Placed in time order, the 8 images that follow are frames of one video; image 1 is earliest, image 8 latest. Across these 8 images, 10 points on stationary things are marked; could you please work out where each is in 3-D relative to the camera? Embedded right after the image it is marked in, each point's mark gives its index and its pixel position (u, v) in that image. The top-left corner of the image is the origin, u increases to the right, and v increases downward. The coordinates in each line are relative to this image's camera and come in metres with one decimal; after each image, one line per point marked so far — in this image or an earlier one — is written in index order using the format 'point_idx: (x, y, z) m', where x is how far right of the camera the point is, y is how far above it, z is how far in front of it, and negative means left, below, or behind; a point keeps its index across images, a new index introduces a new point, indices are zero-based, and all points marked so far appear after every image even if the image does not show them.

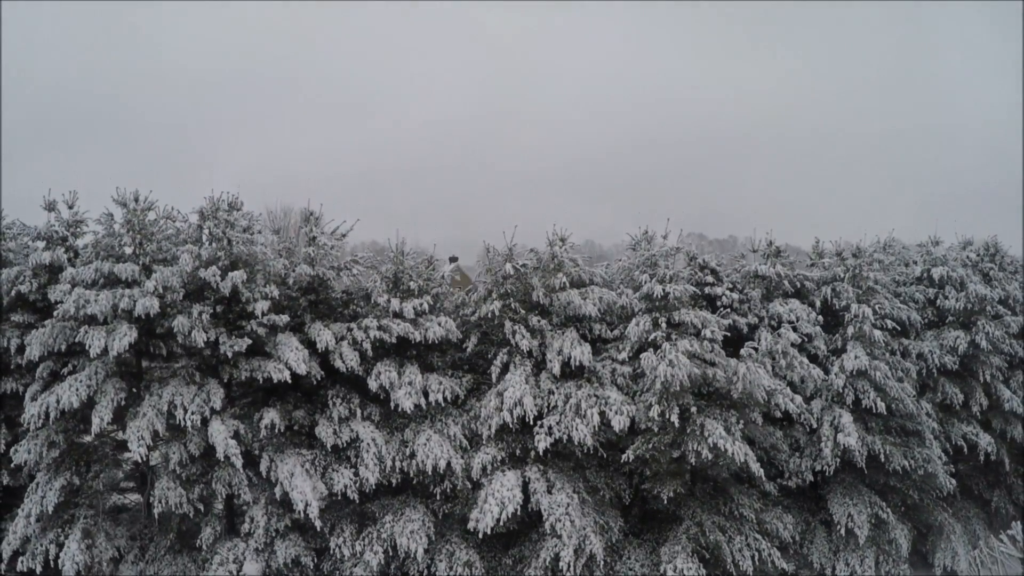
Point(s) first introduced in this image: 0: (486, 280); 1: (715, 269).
0: (-0.6, +0.2, +11.9) m
1: (+4.2, +0.4, +12.0) m
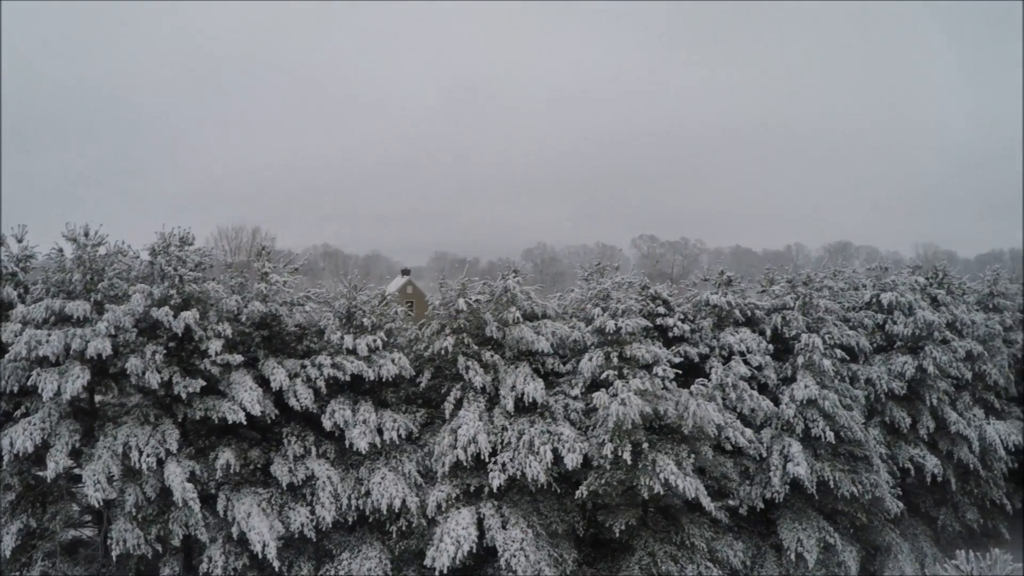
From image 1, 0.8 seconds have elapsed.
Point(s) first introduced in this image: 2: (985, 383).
0: (-1.6, -0.5, +11.9) m
1: (+3.2, -0.2, +12.1) m
2: (+10.6, -2.2, +12.7) m
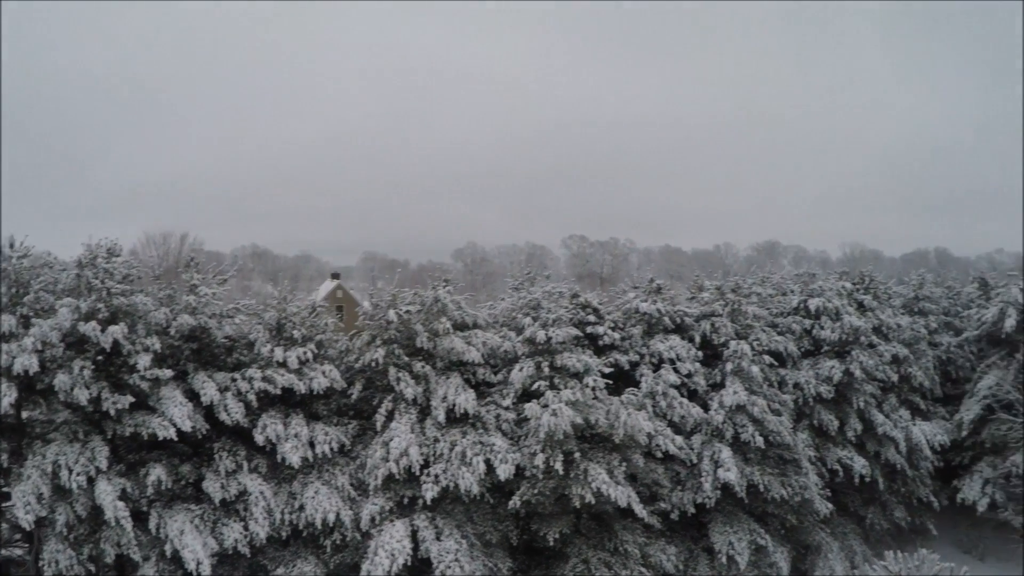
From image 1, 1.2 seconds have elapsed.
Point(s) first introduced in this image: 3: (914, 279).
0: (-3.0, -0.8, +11.9) m
1: (+1.8, -0.4, +12.2) m
2: (+9.2, -2.3, +13.0) m
3: (+10.3, +0.2, +14.6) m
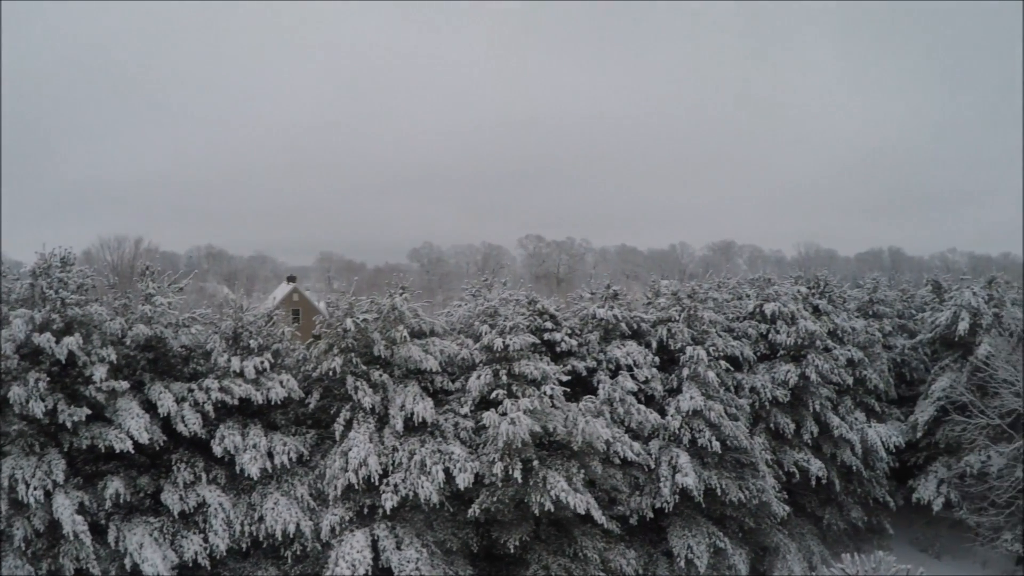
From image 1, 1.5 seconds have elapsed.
0: (-3.8, -1.0, +11.9) m
1: (+0.9, -0.6, +12.3) m
2: (+8.3, -2.3, +13.3) m
3: (+9.4, +0.1, +14.8) m
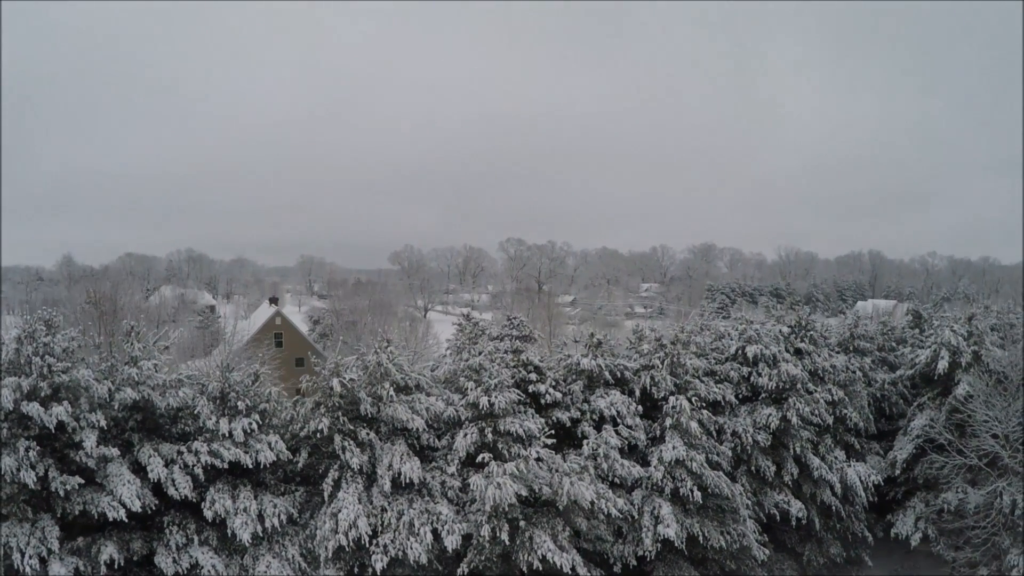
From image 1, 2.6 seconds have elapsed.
0: (-4.2, -2.3, +12.0) m
1: (+0.6, -1.7, +12.5) m
2: (+8.0, -3.3, +13.5) m
3: (+9.0, -0.8, +15.0) m
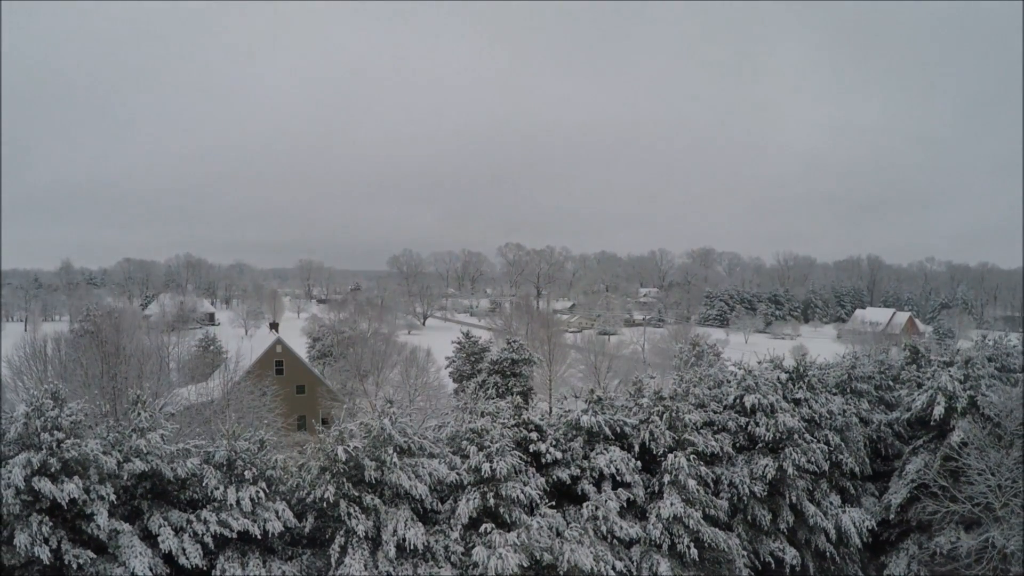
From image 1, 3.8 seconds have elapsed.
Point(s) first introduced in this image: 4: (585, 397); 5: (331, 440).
0: (-4.1, -3.7, +12.2) m
1: (+0.6, -3.1, +12.6) m
2: (+8.0, -4.4, +13.7) m
3: (+9.0, -1.9, +15.1) m
4: (+1.7, -2.5, +13.0) m
5: (-3.9, -3.3, +12.2) m
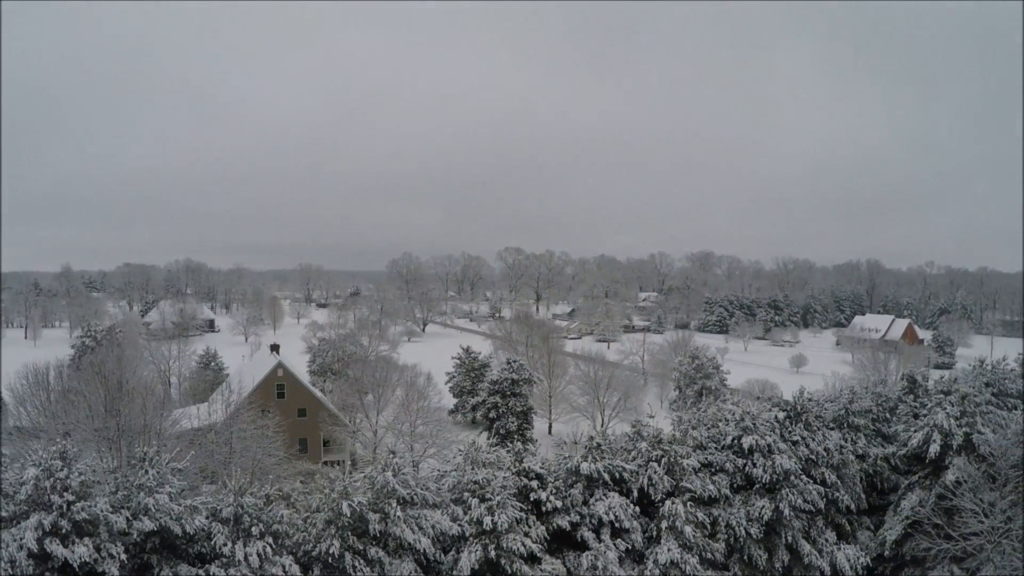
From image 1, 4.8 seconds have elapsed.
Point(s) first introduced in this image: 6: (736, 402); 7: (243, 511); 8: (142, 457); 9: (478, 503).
0: (-4.1, -5.0, +12.4) m
1: (+0.6, -4.2, +12.8) m
2: (+8.1, -5.4, +13.9) m
3: (+9.0, -2.7, +15.2) m
4: (+1.7, -3.6, +13.1) m
5: (-3.9, -4.5, +12.4) m
6: (+5.9, -2.8, +14.8) m
7: (-5.9, -4.9, +12.4) m
8: (-8.5, -3.6, +12.9) m
9: (-0.8, -4.6, +12.1) m
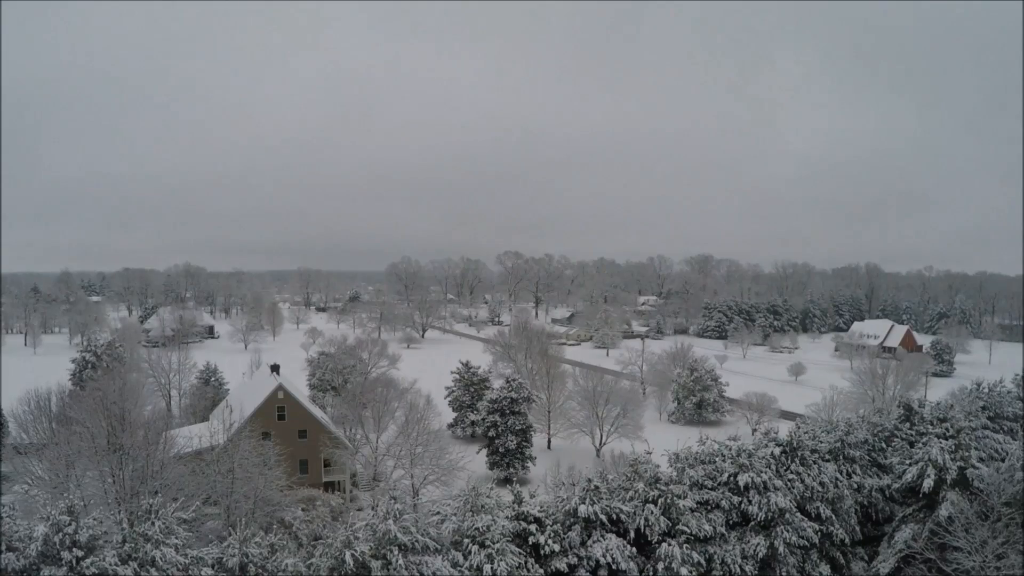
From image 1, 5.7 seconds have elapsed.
0: (-4.2, -6.1, +12.6) m
1: (+0.5, -5.3, +12.9) m
2: (+8.0, -6.3, +14.1) m
3: (+8.9, -3.5, +15.3) m
4: (+1.6, -4.6, +13.2) m
5: (-4.0, -5.7, +12.6) m
6: (+5.8, -3.7, +14.8) m
7: (-6.0, -6.1, +12.5) m
8: (-8.6, -4.8, +13.0) m
9: (-0.8, -5.7, +12.3) m
